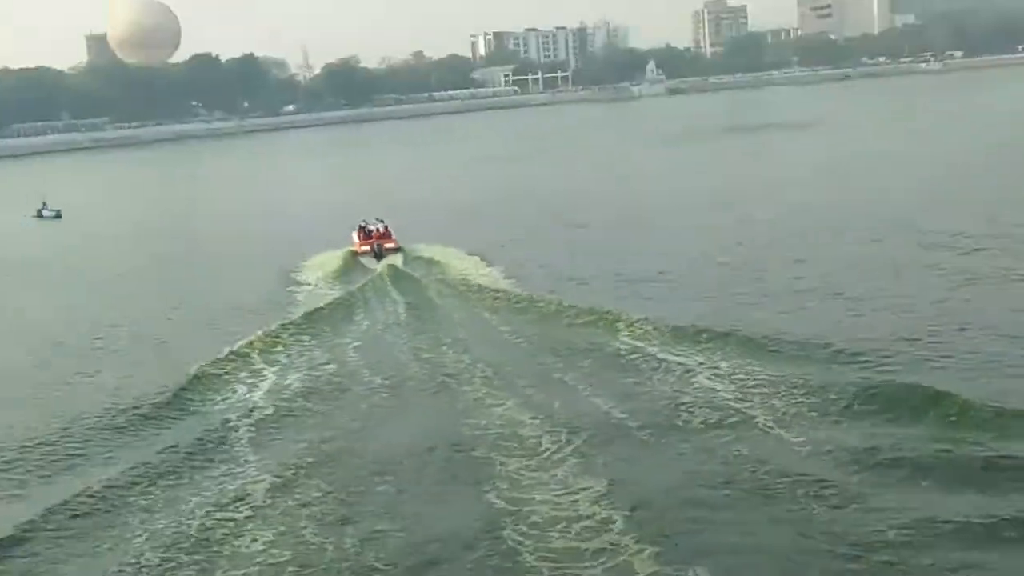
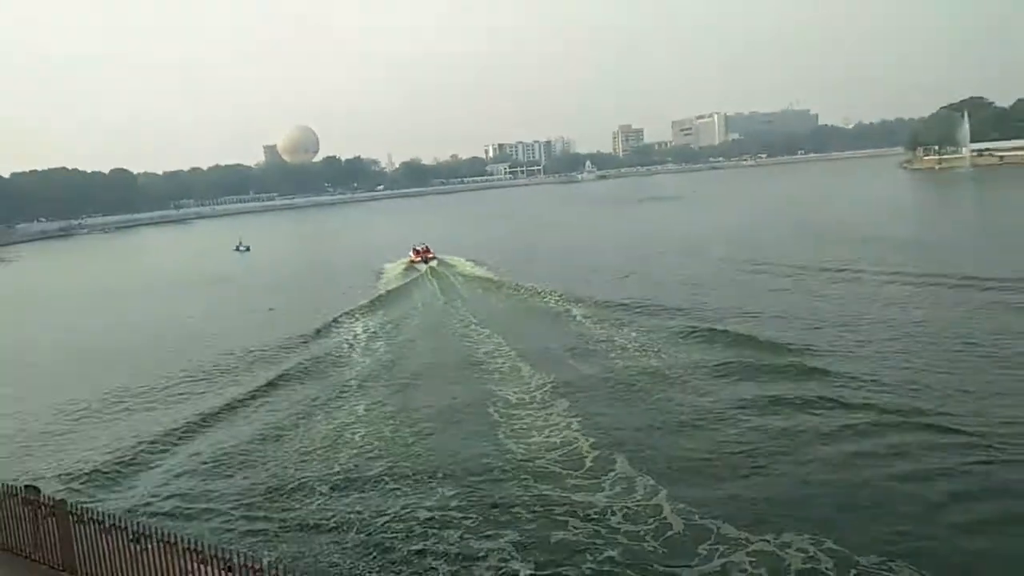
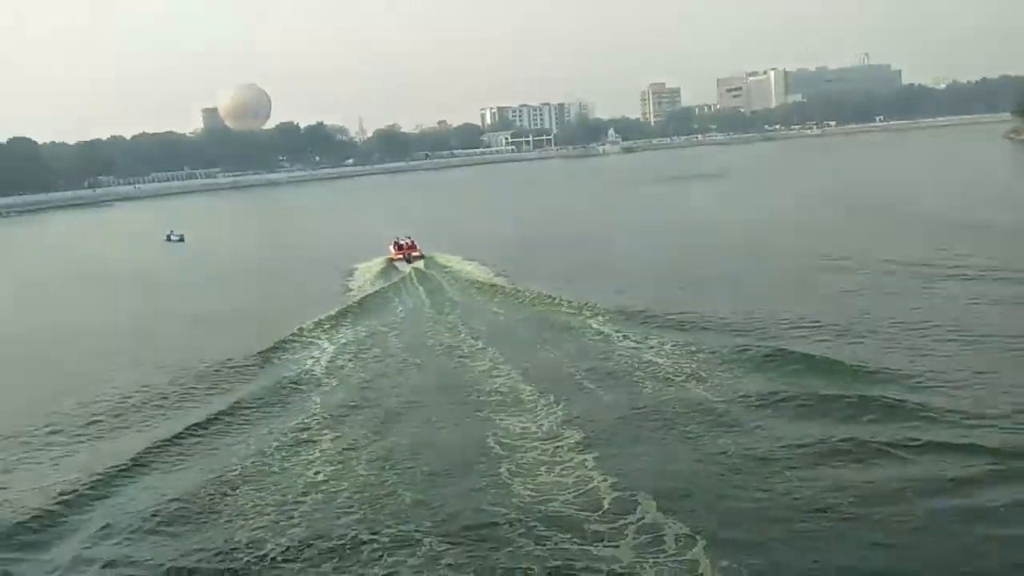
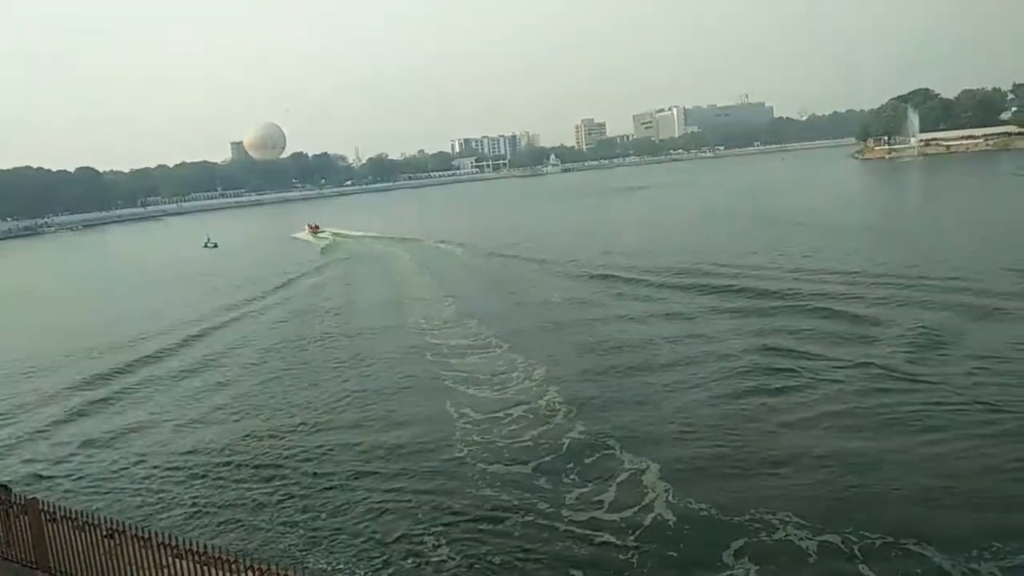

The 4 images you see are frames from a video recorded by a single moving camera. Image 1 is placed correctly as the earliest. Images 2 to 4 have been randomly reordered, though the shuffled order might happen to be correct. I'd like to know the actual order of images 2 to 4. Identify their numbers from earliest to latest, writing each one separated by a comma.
3, 2, 4
